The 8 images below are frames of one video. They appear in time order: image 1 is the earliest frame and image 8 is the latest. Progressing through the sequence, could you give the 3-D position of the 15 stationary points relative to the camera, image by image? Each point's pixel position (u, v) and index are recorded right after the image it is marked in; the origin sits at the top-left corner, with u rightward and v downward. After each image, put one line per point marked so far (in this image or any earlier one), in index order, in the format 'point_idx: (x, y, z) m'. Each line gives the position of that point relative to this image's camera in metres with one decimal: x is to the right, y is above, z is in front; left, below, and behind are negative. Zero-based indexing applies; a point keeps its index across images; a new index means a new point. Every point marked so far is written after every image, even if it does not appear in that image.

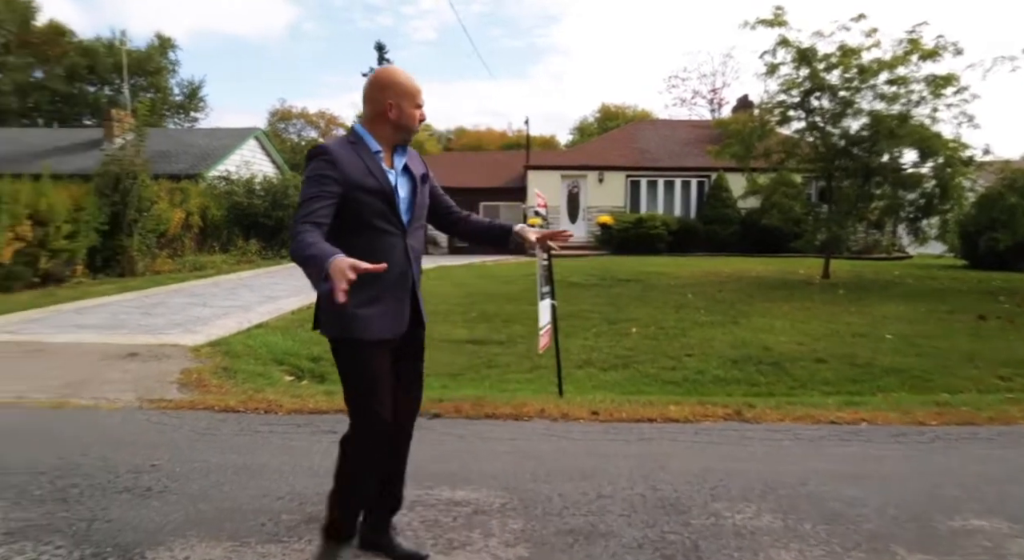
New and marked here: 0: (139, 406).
0: (-2.7, -0.9, +5.0) m
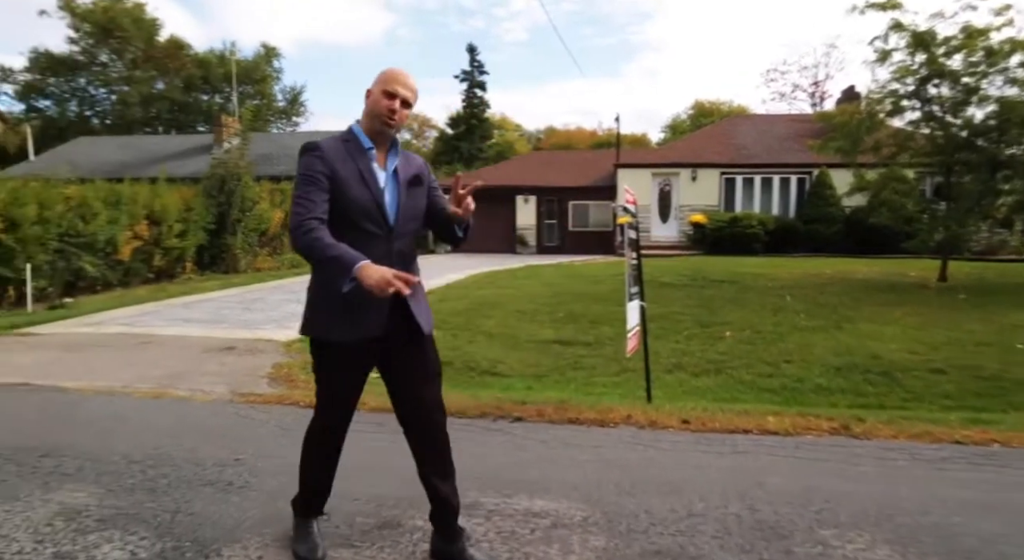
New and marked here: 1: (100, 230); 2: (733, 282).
0: (-2.1, -0.9, +5.1) m
1: (-7.8, +0.9, +13.2) m
2: (+4.4, 0.0, +14.0) m
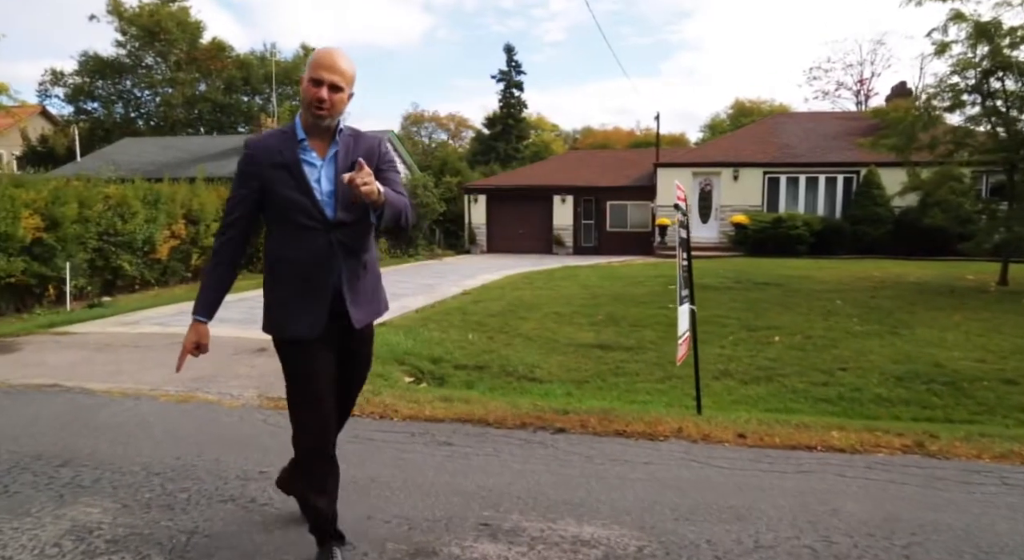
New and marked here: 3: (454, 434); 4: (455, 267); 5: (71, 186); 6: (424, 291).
0: (-1.8, -0.9, +4.9) m
1: (-7.1, +1.0, +13.2) m
2: (+5.1, -0.1, +13.5) m
3: (-0.3, -0.9, +4.2) m
4: (-1.5, +0.3, +18.6) m
5: (-7.3, +1.6, +11.6) m
6: (-1.6, -0.2, +12.9) m
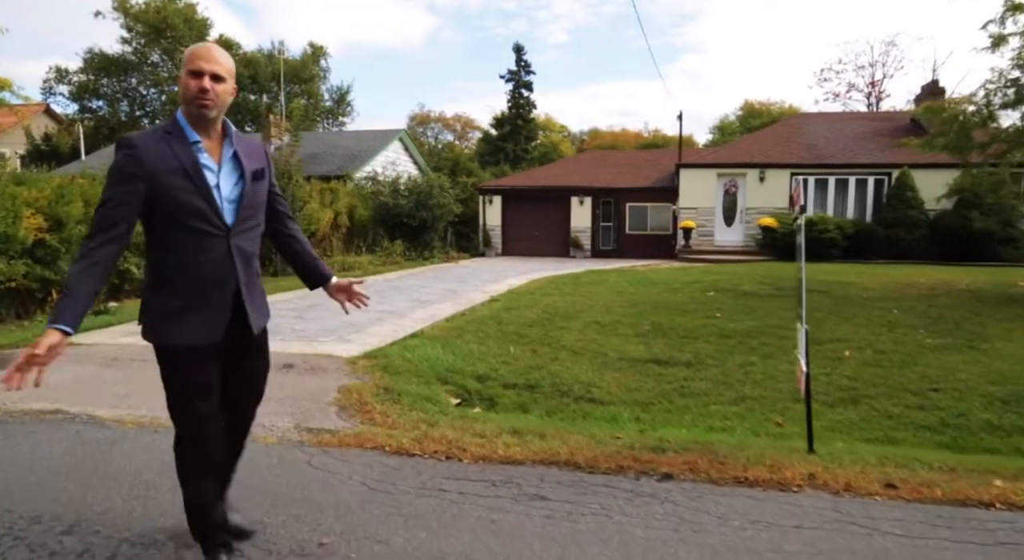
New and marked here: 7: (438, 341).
0: (-1.3, -0.9, +4.2) m
1: (-6.5, +0.9, +12.5) m
2: (+5.7, -0.2, +12.7) m
3: (+0.2, -1.0, +3.4) m
4: (-1.0, +0.2, +17.8) m
5: (-6.8, +1.5, +10.9) m
6: (-1.1, -0.3, +12.1) m
7: (-0.8, -0.7, +8.0) m
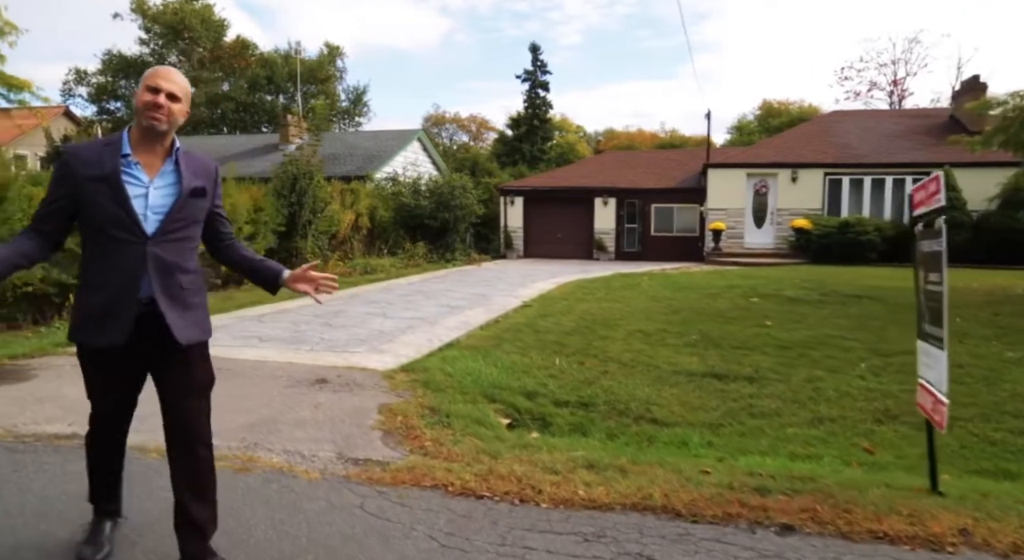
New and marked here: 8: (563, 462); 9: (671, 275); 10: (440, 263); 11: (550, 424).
0: (-0.9, -1.0, +3.6) m
1: (-6.0, +0.8, +12.1) m
2: (+6.2, -0.3, +12.0) m
3: (+0.6, -1.1, +2.9) m
4: (-0.3, +0.2, +17.3) m
5: (-6.3, +1.4, +10.5) m
6: (-0.5, -0.4, +11.6) m
7: (-0.4, -0.8, +7.5) m
8: (+0.3, -1.0, +3.9) m
9: (+3.8, +0.1, +16.5) m
10: (-2.0, +0.5, +19.6) m
11: (+0.3, -1.1, +5.5) m
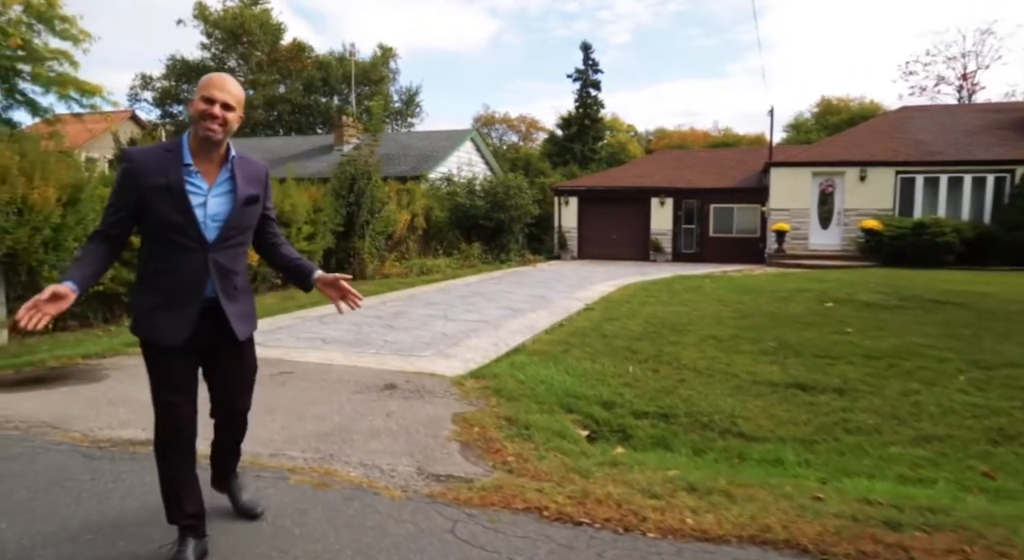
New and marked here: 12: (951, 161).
0: (-0.4, -1.0, +3.4) m
1: (-4.9, +0.8, +12.2) m
2: (+7.2, -0.4, +11.3) m
3: (+1.0, -1.1, +2.5) m
4: (+1.1, +0.1, +17.0) m
5: (-5.3, +1.4, +10.6) m
6: (+0.5, -0.4, +11.3) m
7: (+0.3, -0.8, +7.2) m
8: (+0.8, -1.1, +3.6) m
9: (+5.1, 0.0, +16.0) m
10: (-0.5, +0.5, +19.4) m
11: (+0.9, -1.2, +5.2) m
12: (+12.1, +3.3, +19.3) m
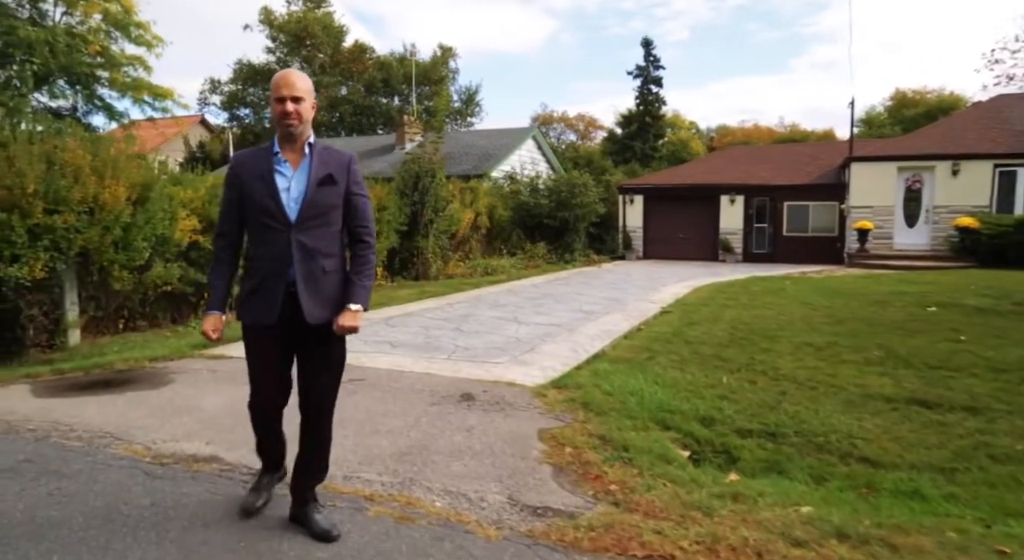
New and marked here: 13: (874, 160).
0: (+0.1, -1.0, +2.9) m
1: (-3.7, +0.8, +12.0) m
2: (+8.3, -0.4, +10.2) m
3: (+1.4, -1.1, +2.0) m
4: (+2.6, +0.1, +16.3) m
5: (-4.2, +1.4, +10.4) m
6: (+1.6, -0.4, +10.7) m
7: (+1.1, -0.8, +6.7) m
8: (+1.2, -1.1, +3.1) m
9: (+6.5, 0.0, +15.0) m
10: (+1.3, +0.4, +18.9) m
11: (+1.5, -1.2, +4.6) m
12: (+13.8, +3.2, +17.7) m
13: (+10.1, +3.3, +19.5) m
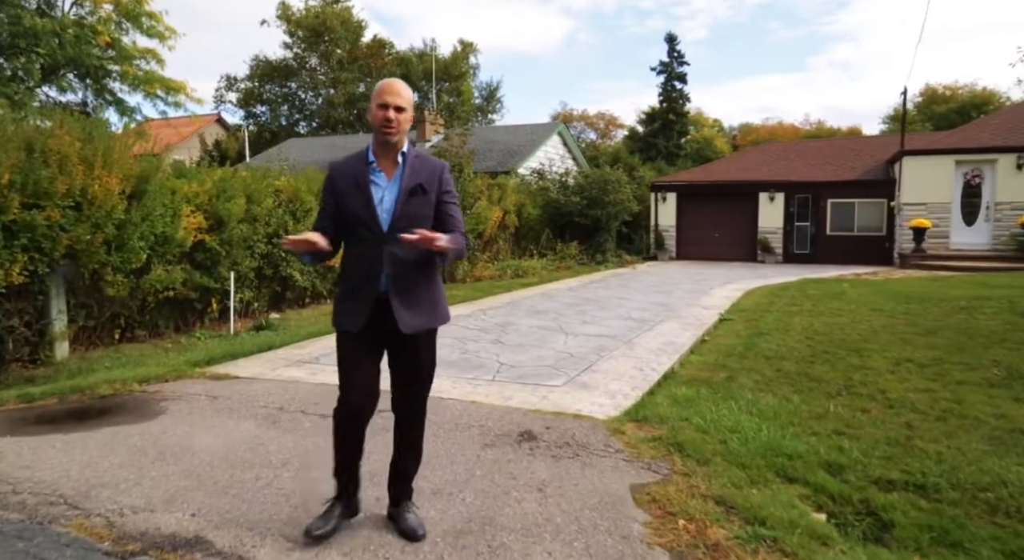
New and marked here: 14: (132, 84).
0: (+0.4, -1.1, +1.8) m
1: (-3.1, +0.8, +11.0) m
2: (+8.9, -0.5, +8.9) m
3: (+1.7, -1.2, +0.8) m
4: (+3.3, 0.0, +15.2) m
5: (-3.7, +1.4, +9.4) m
6: (+2.1, -0.5, +9.6) m
7: (+1.6, -0.9, +5.5) m
8: (+1.6, -1.1, +1.9) m
9: (+7.2, 0.0, +13.7) m
10: (+2.0, +0.4, +17.8) m
11: (+1.9, -1.2, +3.5) m
12: (+14.5, +3.2, +16.3) m
13: (+10.8, +3.3, +18.2) m
14: (-10.4, +5.4, +19.1) m
